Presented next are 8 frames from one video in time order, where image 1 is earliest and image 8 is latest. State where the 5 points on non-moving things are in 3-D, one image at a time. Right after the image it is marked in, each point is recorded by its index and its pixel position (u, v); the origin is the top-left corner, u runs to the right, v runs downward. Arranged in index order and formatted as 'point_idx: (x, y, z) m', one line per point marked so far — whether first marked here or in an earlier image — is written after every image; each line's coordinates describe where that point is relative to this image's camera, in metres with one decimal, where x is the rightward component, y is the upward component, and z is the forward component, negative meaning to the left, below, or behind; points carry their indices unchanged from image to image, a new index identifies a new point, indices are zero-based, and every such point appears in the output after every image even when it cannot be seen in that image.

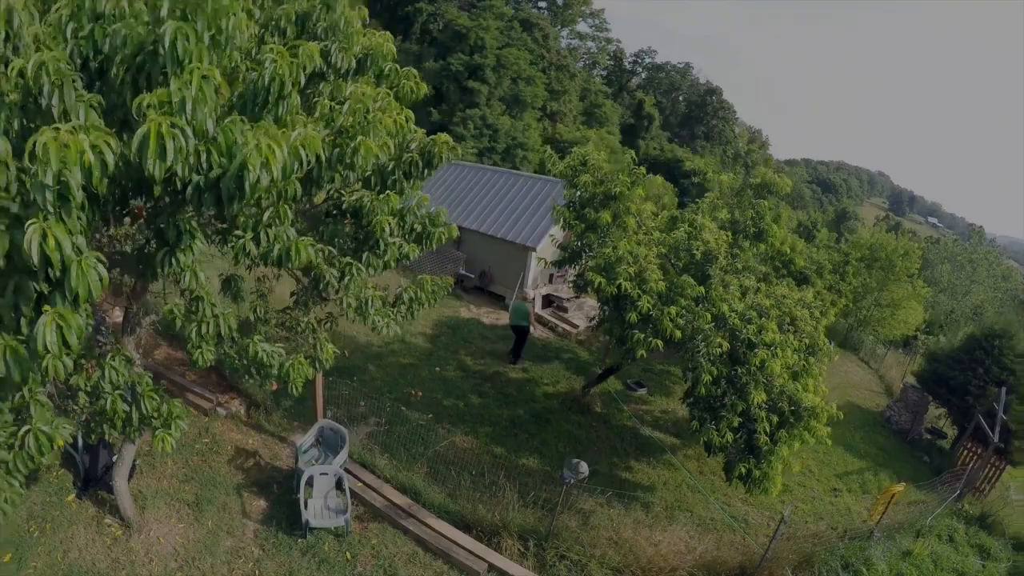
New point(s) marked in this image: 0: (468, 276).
0: (-1.1, +0.3, +17.6) m
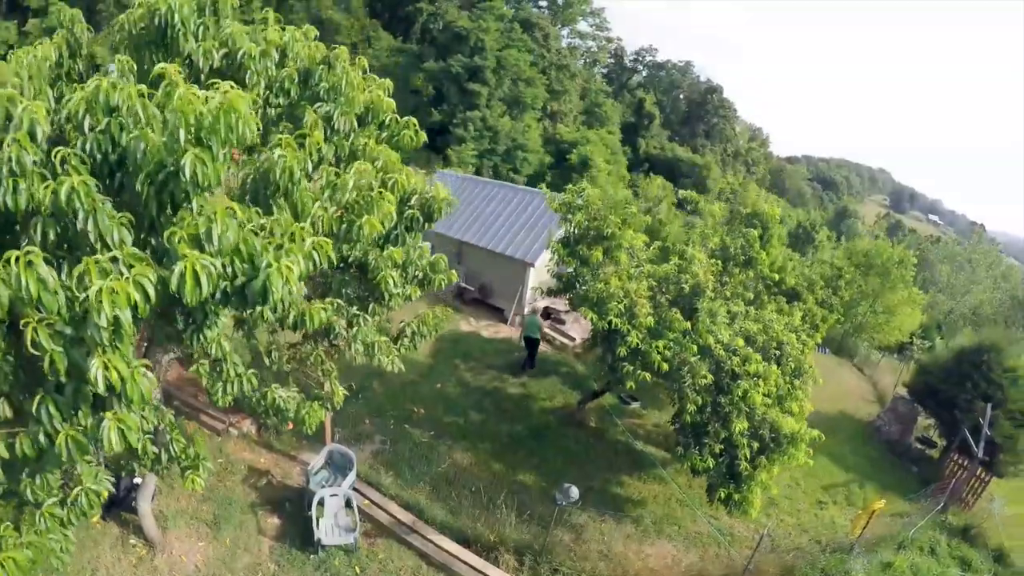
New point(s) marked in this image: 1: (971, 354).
0: (-1.2, 0.0, +18.1) m
1: (+10.6, -1.5, +15.6) m
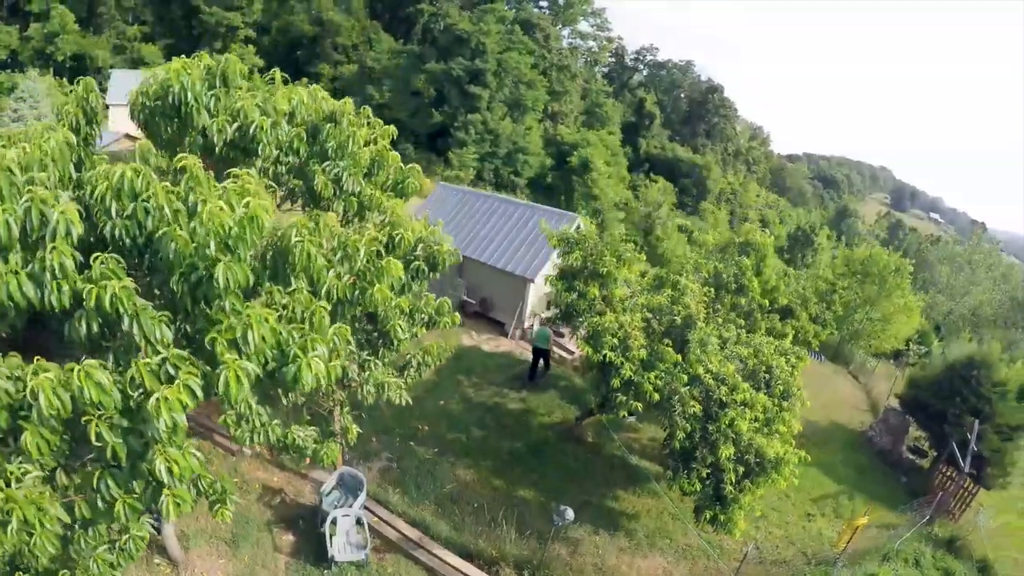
0: (-1.2, -0.4, +18.5) m
1: (+10.7, -1.9, +16.1) m
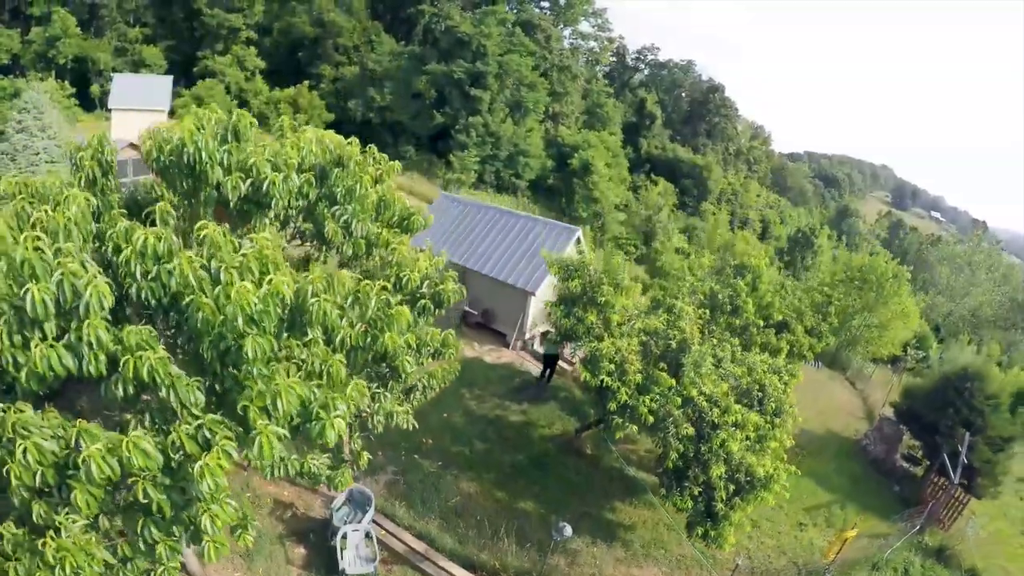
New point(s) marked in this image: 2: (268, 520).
0: (-1.1, -0.7, +18.9) m
1: (+10.7, -2.2, +16.4) m
2: (-3.5, -3.3, +9.9) m
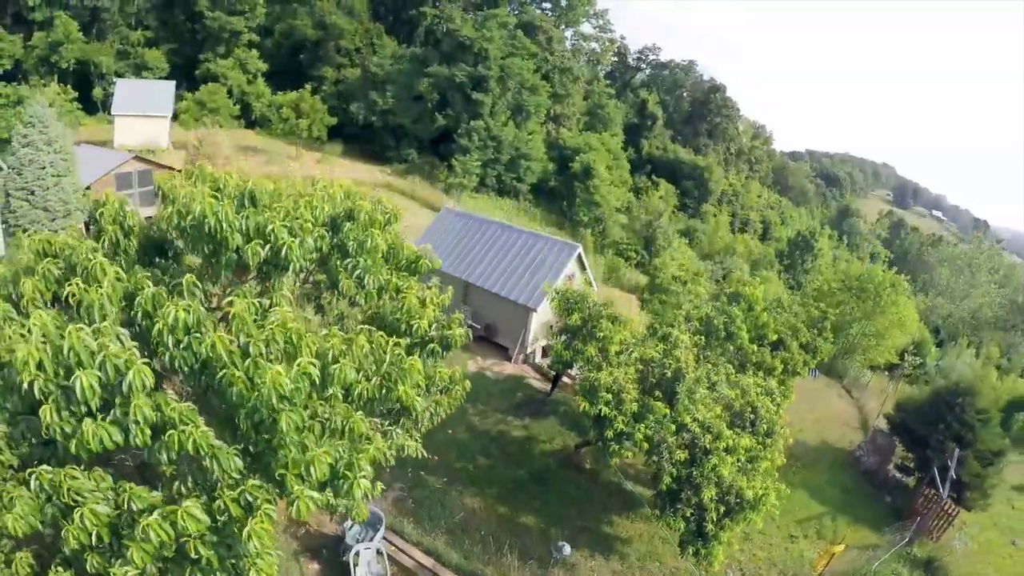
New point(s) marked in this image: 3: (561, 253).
0: (-1.1, -1.1, +19.4) m
1: (+10.7, -2.7, +16.9) m
2: (-3.5, -3.8, +10.3) m
3: (+1.3, +1.0, +18.4) m
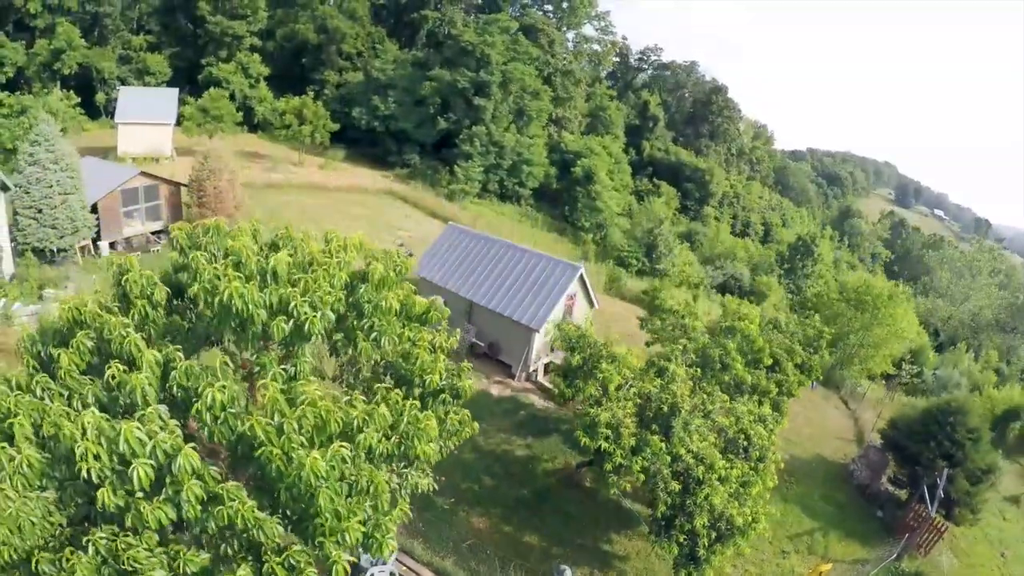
0: (-1.0, -1.7, +19.9) m
1: (+10.8, -3.2, +17.4) m
2: (-3.4, -4.3, +10.9) m
3: (+1.4, +0.4, +18.9) m
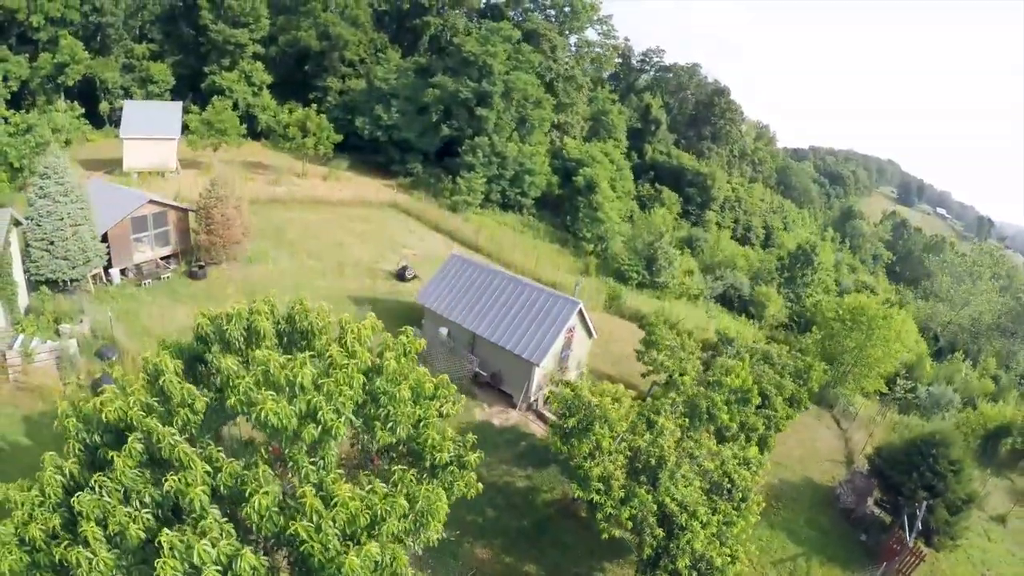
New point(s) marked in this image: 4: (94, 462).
0: (-0.9, -2.6, +20.8) m
1: (+10.9, -4.2, +18.2) m
2: (-3.4, -5.3, +11.8) m
3: (+1.5, -0.6, +19.8) m
4: (-5.3, -2.3, +8.8) m
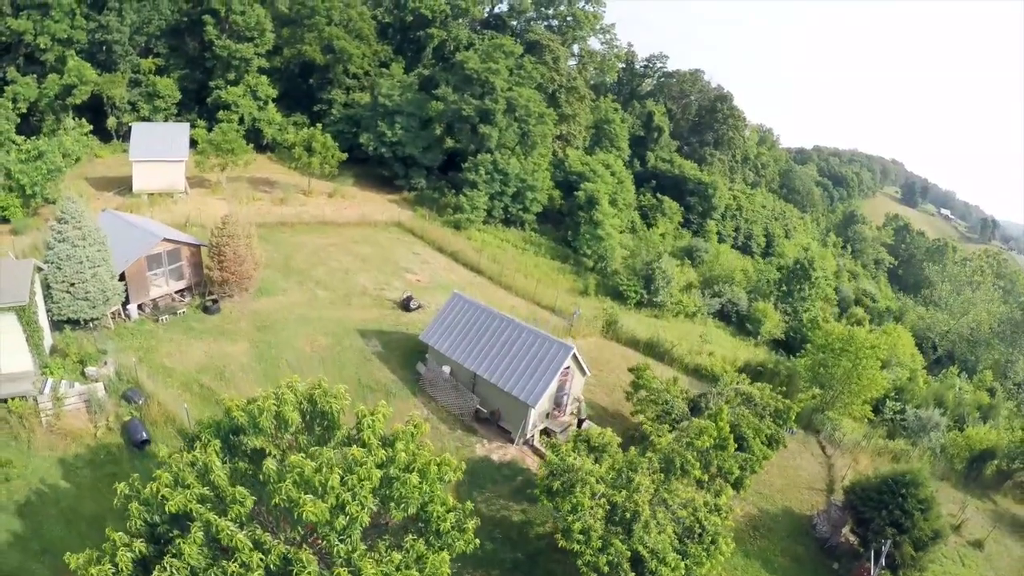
0: (-1.0, -4.0, +22.2) m
1: (+10.8, -5.5, +19.6) m
2: (-3.5, -6.7, +13.2) m
3: (+1.4, -2.0, +21.2) m
4: (-5.4, -3.6, +10.2) m
